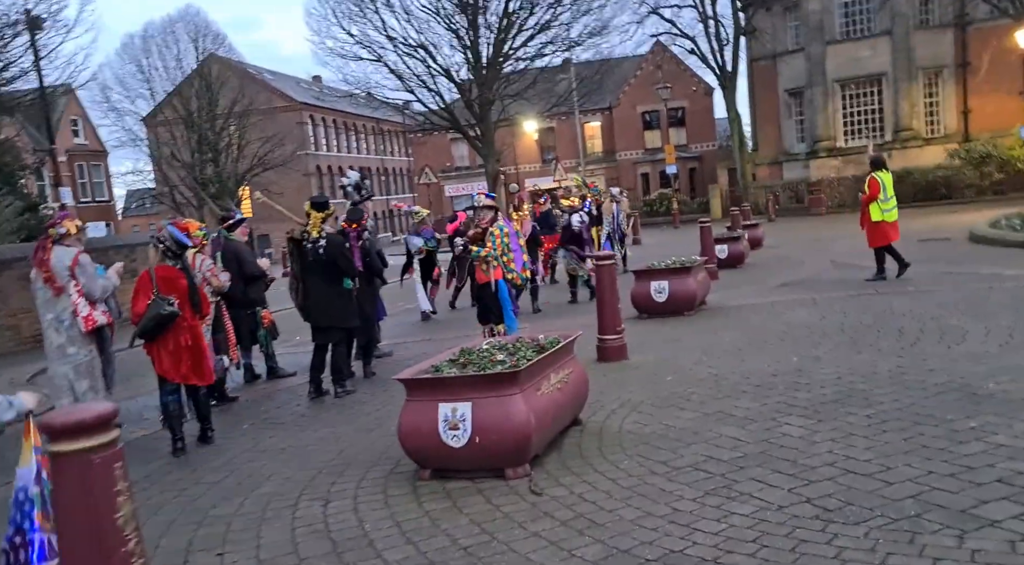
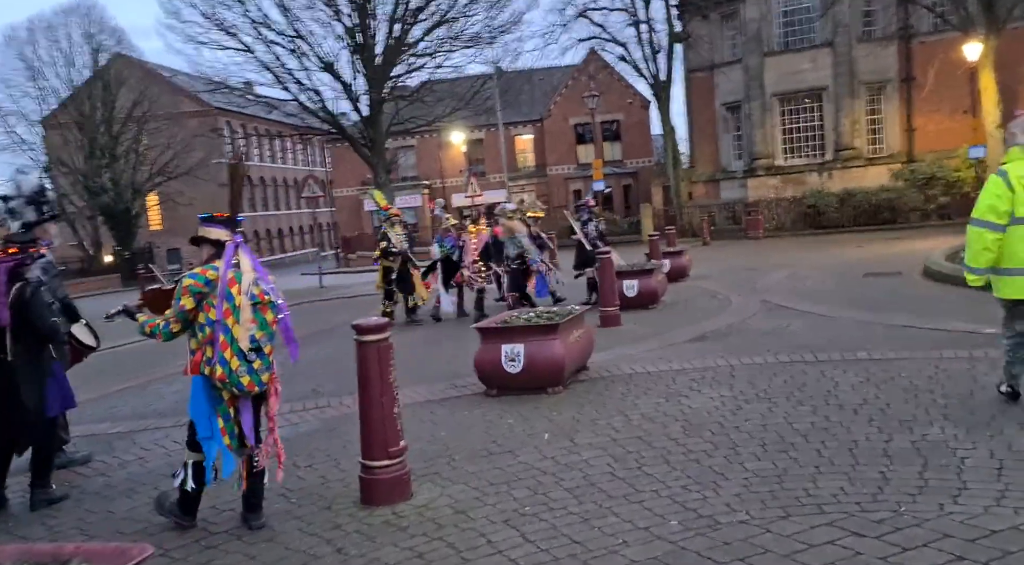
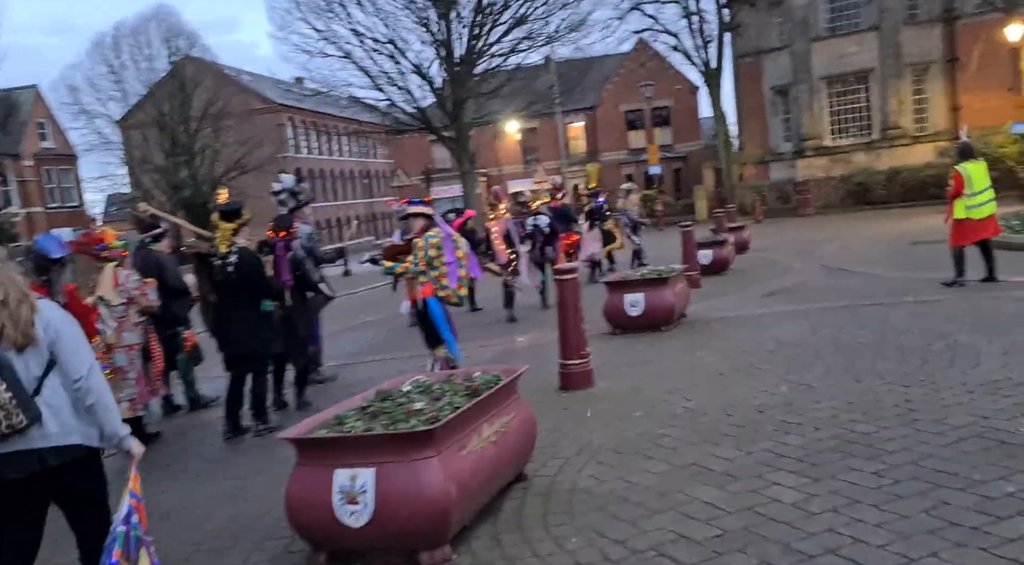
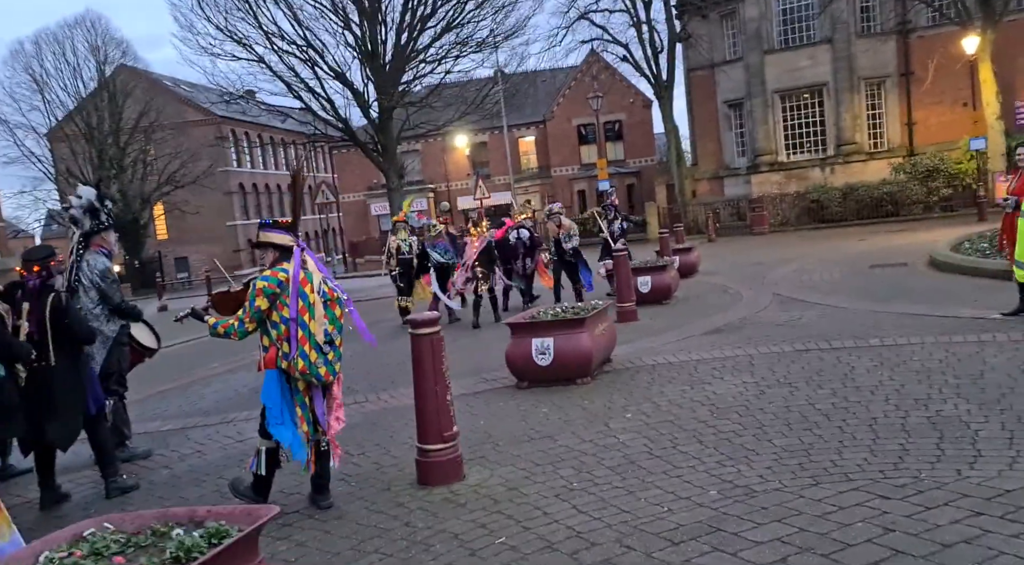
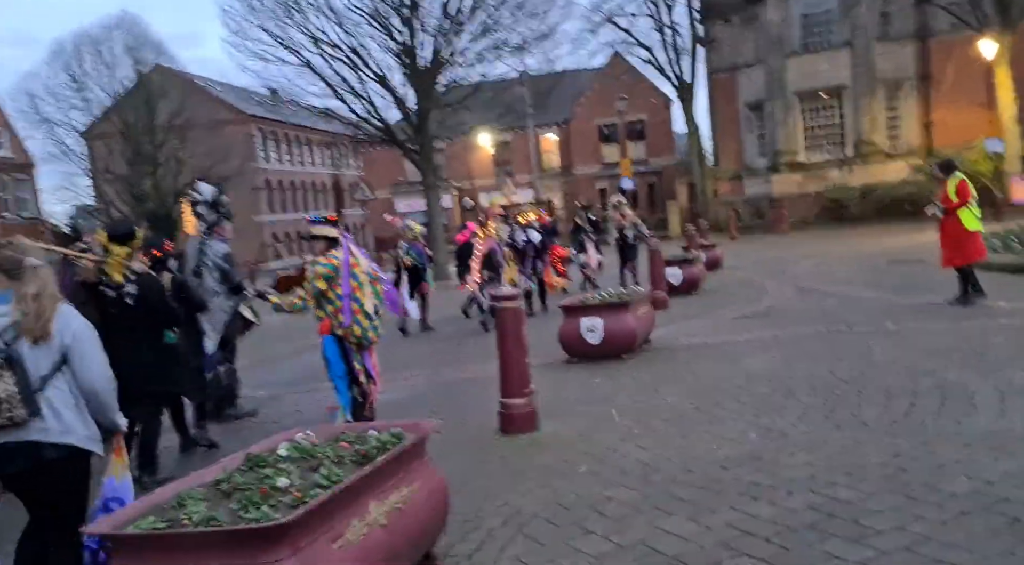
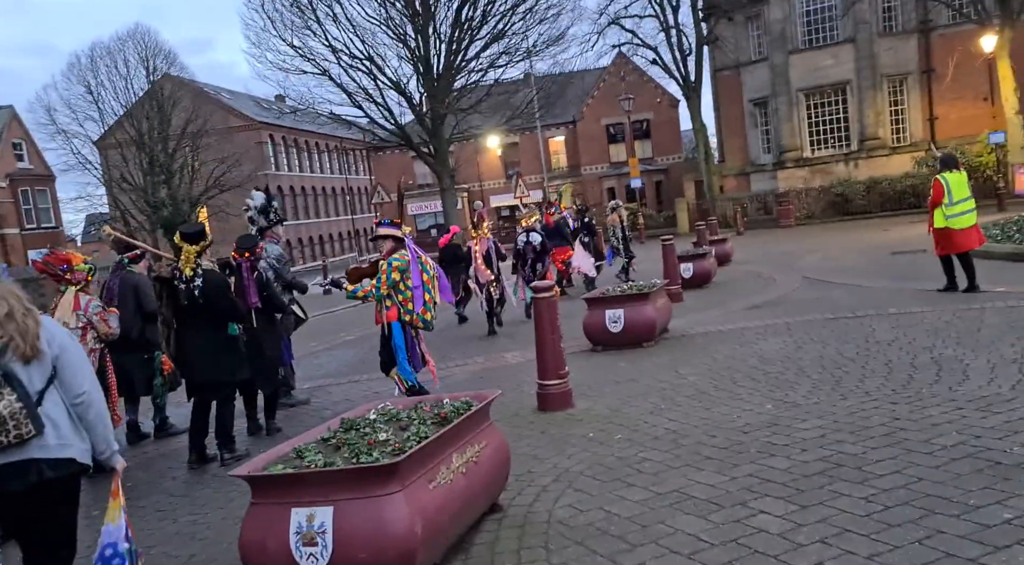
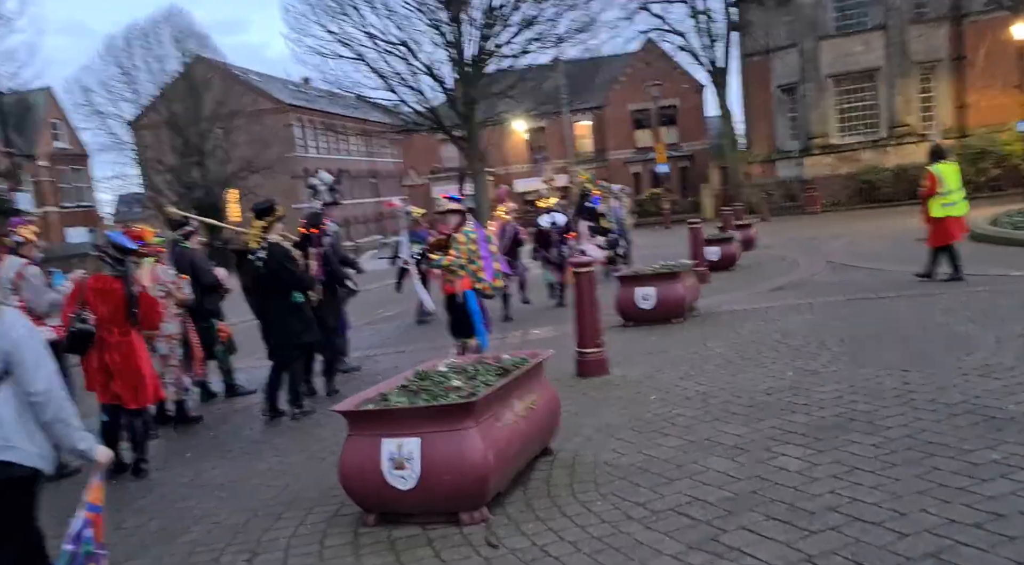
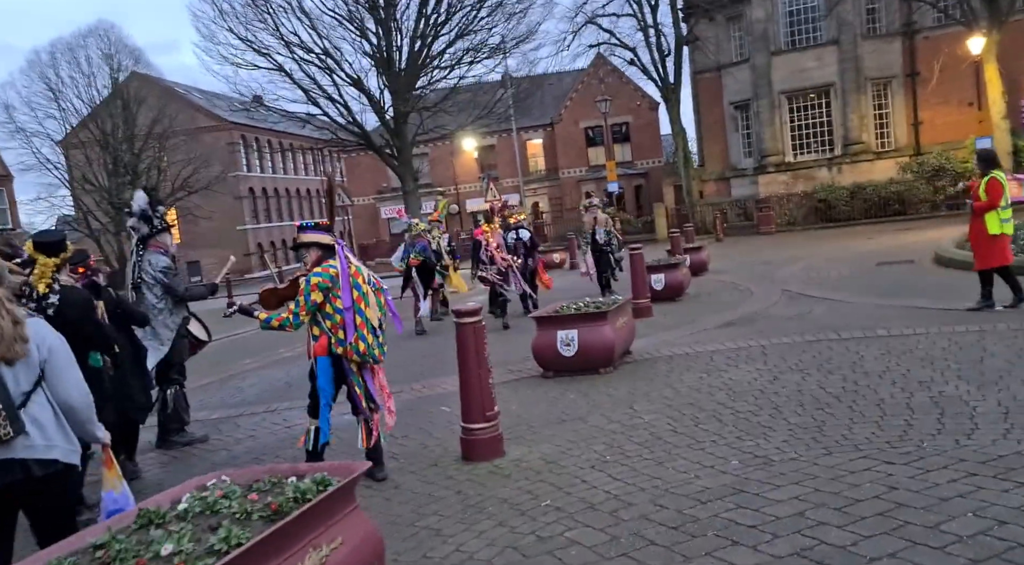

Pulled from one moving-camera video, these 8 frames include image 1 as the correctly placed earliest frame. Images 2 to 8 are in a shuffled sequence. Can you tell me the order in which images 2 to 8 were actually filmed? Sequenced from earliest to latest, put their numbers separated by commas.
7, 3, 6, 5, 8, 4, 2
